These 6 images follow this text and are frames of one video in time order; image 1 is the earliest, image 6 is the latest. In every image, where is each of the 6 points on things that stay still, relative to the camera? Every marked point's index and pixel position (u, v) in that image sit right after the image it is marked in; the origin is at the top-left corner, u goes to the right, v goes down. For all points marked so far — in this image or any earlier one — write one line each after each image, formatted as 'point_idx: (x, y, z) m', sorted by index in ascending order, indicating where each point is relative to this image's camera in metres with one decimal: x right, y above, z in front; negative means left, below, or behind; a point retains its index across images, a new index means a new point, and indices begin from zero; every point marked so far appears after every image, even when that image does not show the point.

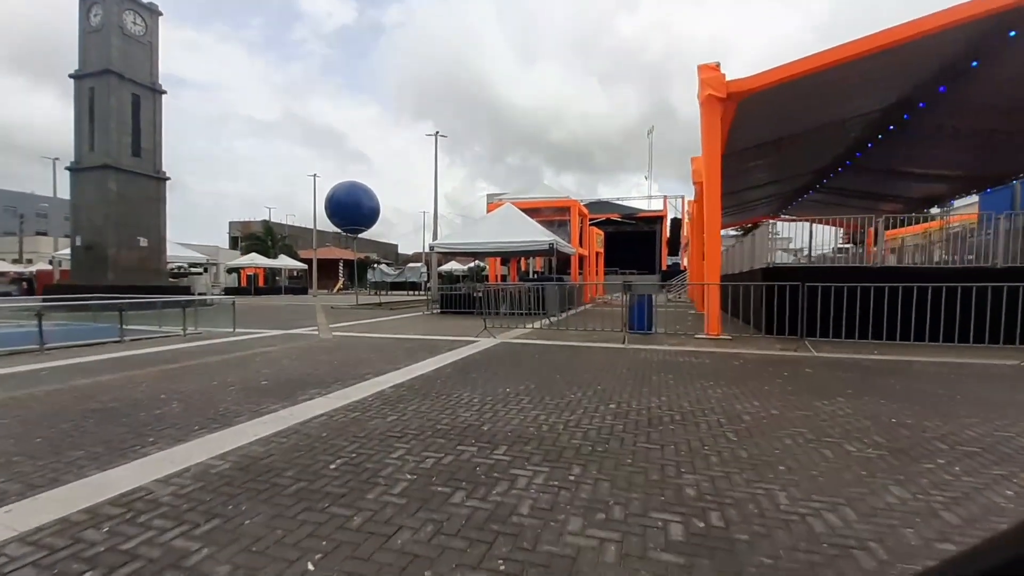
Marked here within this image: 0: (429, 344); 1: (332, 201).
0: (-4.5, -3.0, +9.8) m
1: (-19.2, +9.1, +19.5) m
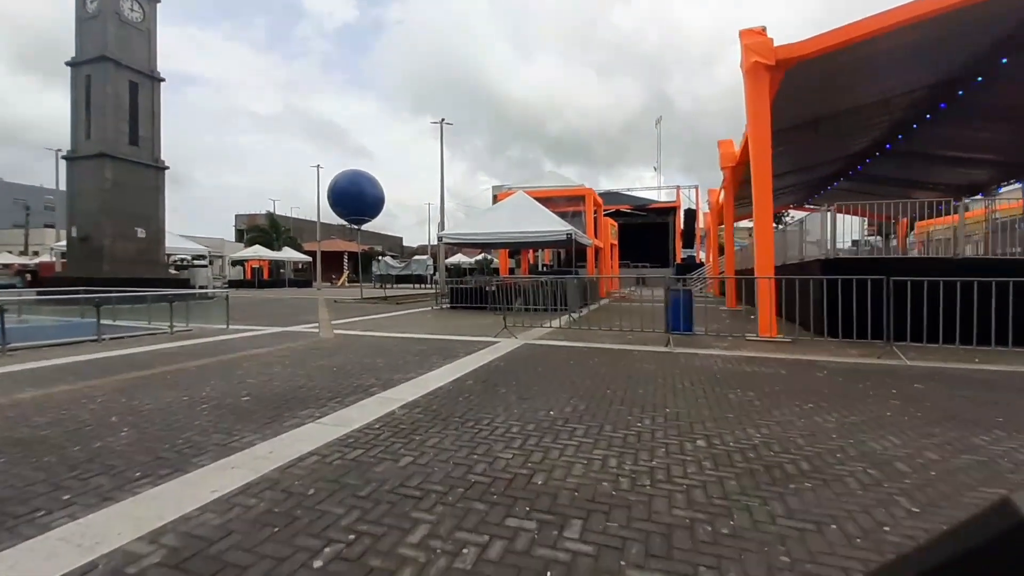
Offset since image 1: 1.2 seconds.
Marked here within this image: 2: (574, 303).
0: (-3.2, -2.7, +8.5) m
1: (-17.6, +9.9, +18.2) m
2: (+4.9, -1.2, +14.0) m
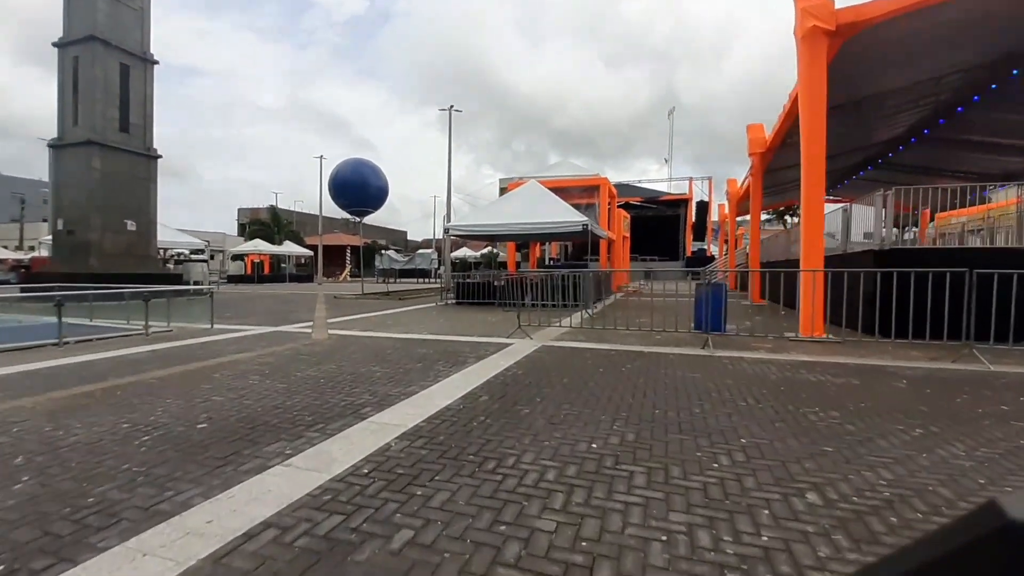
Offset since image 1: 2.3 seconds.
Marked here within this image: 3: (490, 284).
0: (-2.5, -2.5, +7.5) m
1: (-16.8, +10.3, +17.1) m
2: (+5.6, -0.8, +12.8) m
3: (-1.9, +0.4, +14.9) m
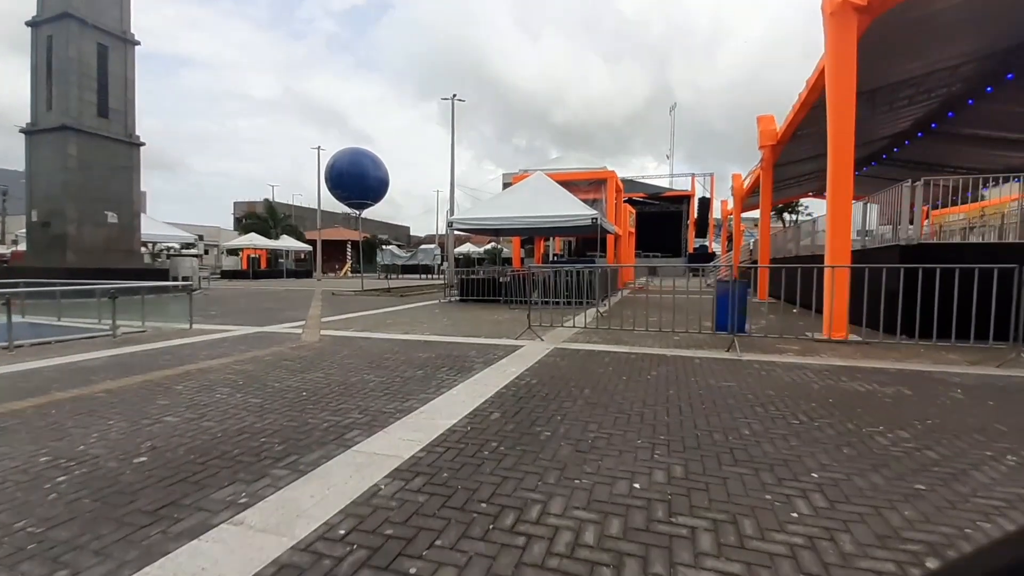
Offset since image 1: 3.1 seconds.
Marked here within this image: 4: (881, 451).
0: (-2.2, -2.4, +6.7) m
1: (-16.5, +10.7, +16.1) m
2: (+6.0, -0.6, +12.0) m
3: (-1.6, +0.6, +14.1) m
4: (+7.6, -3.3, +3.7) m
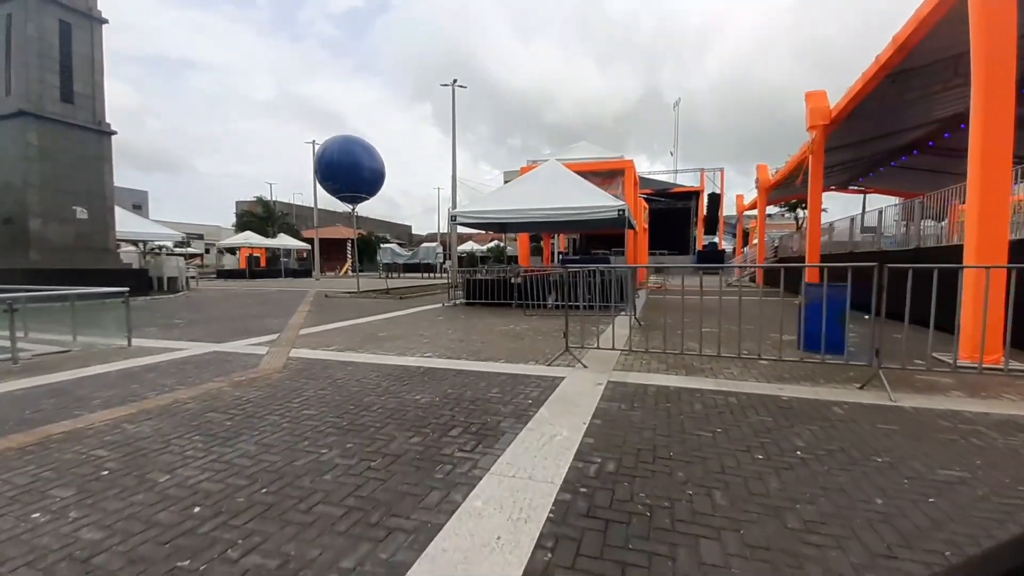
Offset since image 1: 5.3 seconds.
0: (-1.1, -2.6, +4.6) m
1: (-15.0, +10.6, +14.2) m
2: (+7.2, -0.8, +9.6) m
3: (-0.3, +0.5, +11.9) m
4: (+8.6, -3.6, +1.2) m
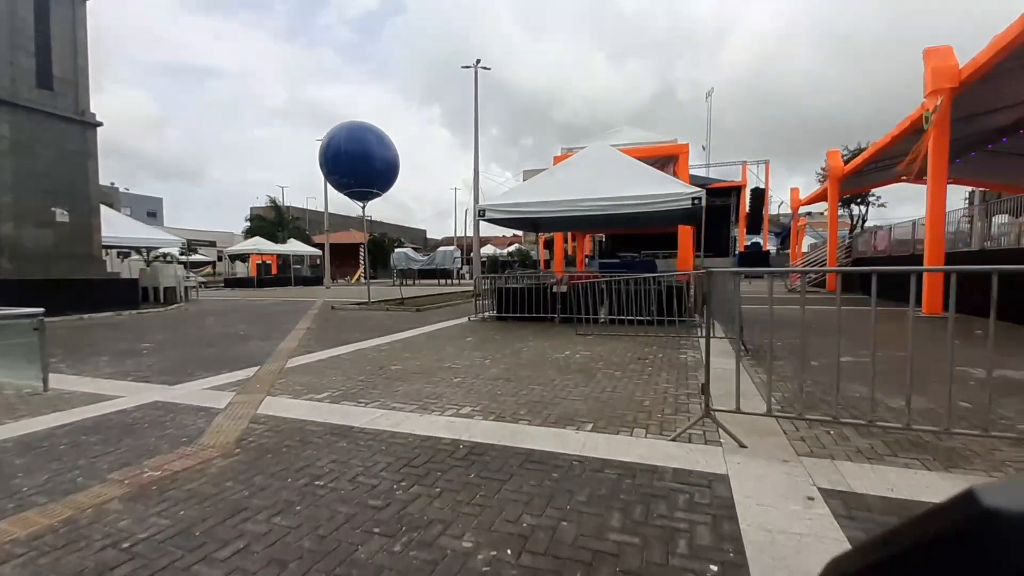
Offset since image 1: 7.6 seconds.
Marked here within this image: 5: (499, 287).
0: (+0.7, -3.0, +2.3) m
1: (-12.8, +9.9, +12.9) m
2: (+9.3, -1.2, +6.9) m
3: (+1.9, 0.0, +9.6) m
4: (+10.2, -3.8, -1.6) m
5: (-0.4, +0.1, +10.1) m
